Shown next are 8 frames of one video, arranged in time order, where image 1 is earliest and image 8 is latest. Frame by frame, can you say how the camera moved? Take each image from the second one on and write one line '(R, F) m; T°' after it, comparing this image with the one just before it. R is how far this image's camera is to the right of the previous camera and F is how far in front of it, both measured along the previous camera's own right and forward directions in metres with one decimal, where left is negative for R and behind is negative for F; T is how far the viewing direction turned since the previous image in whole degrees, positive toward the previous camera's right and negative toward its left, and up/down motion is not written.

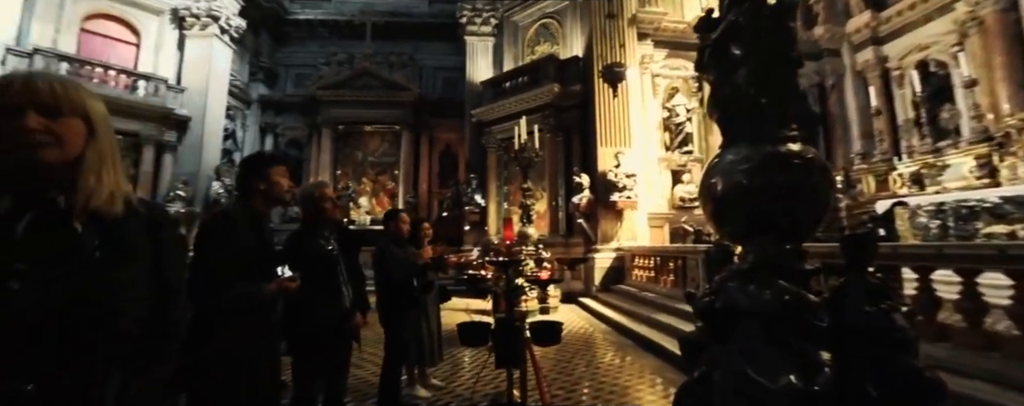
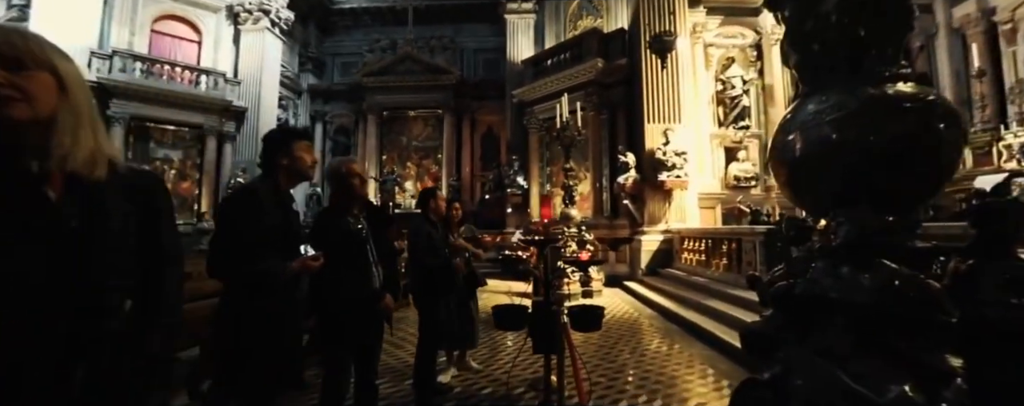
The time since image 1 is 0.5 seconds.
(0.0, +0.2) m; -6°
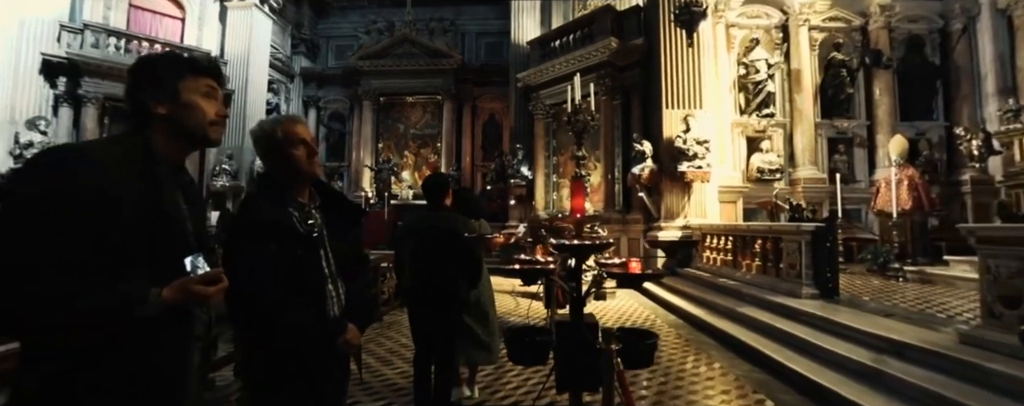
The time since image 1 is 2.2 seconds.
(-0.1, +0.7) m; 0°
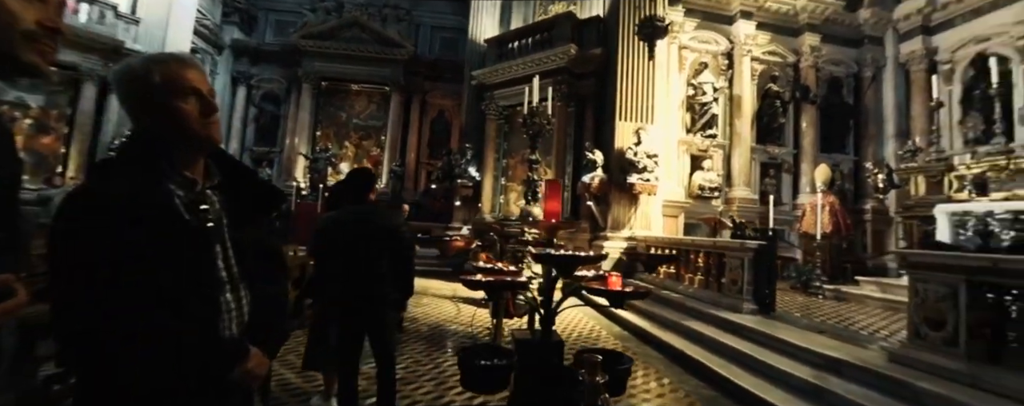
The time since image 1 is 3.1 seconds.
(-0.1, +0.3) m; +8°
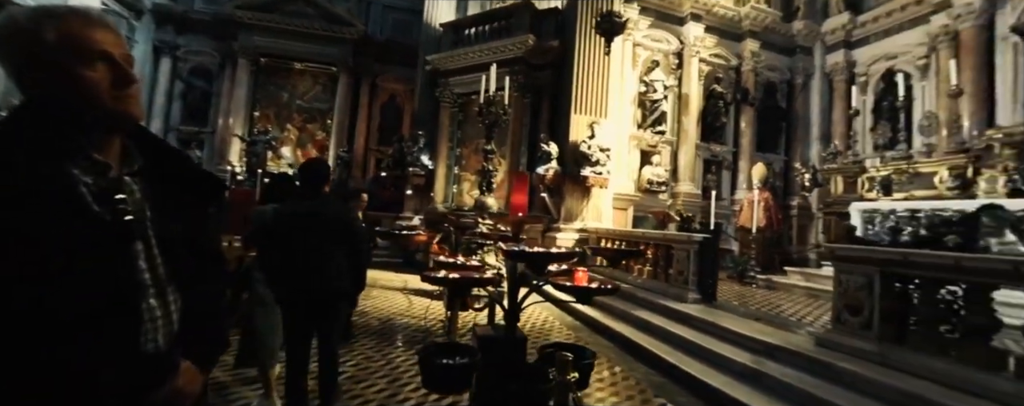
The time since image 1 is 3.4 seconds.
(-0.1, +0.1) m; +7°
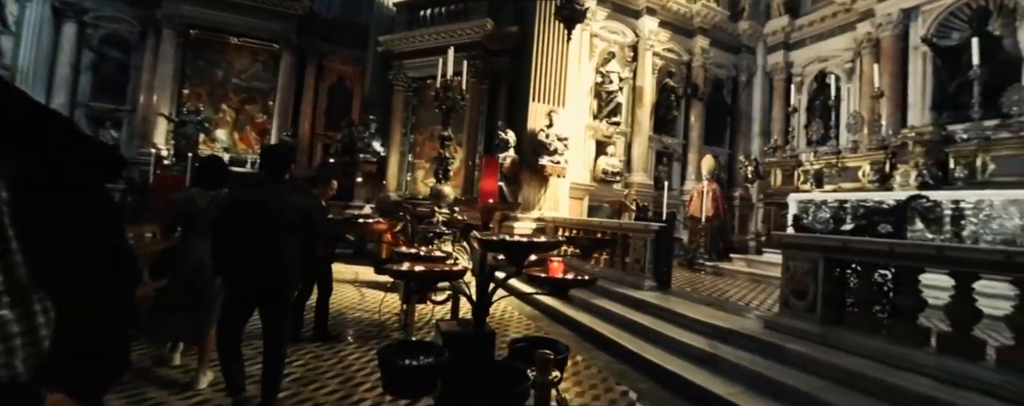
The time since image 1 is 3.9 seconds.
(-0.1, +0.1) m; +6°
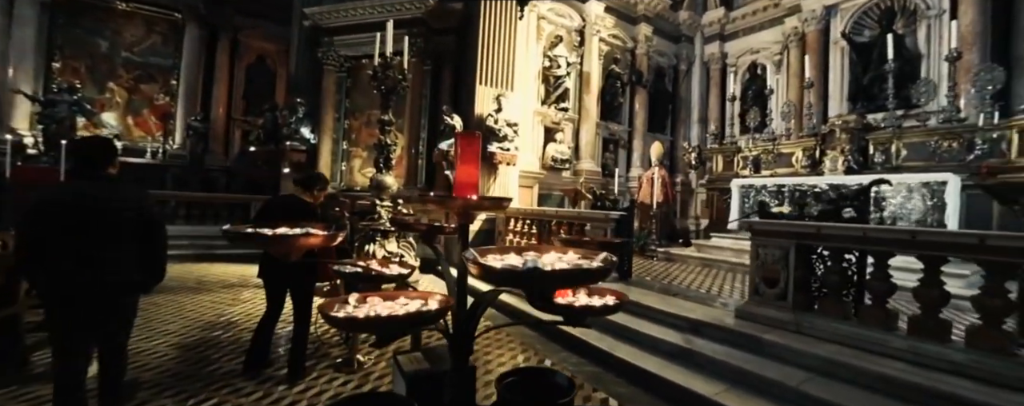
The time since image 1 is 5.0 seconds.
(-0.1, +0.4) m; +8°
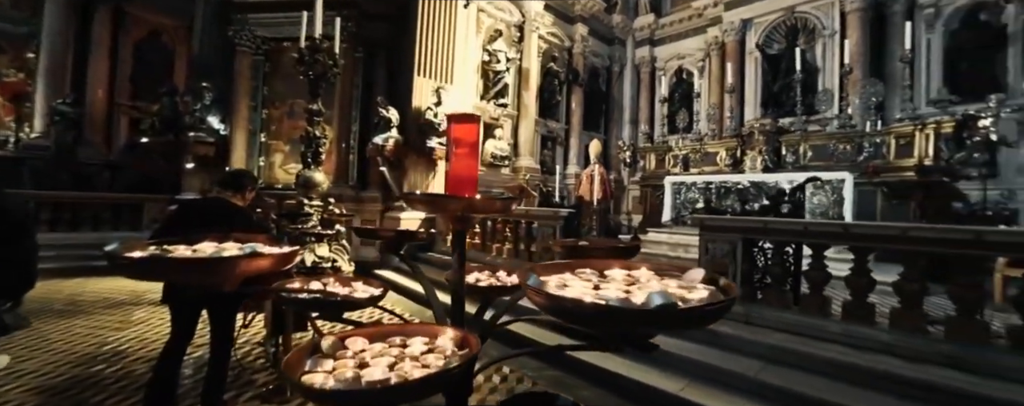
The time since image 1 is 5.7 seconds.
(-0.2, +0.2) m; +9°
